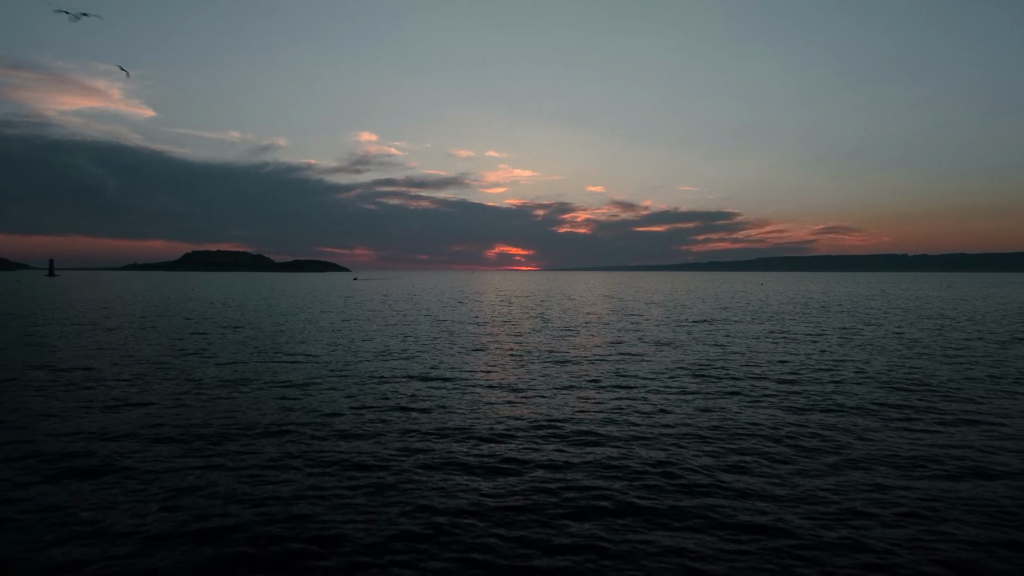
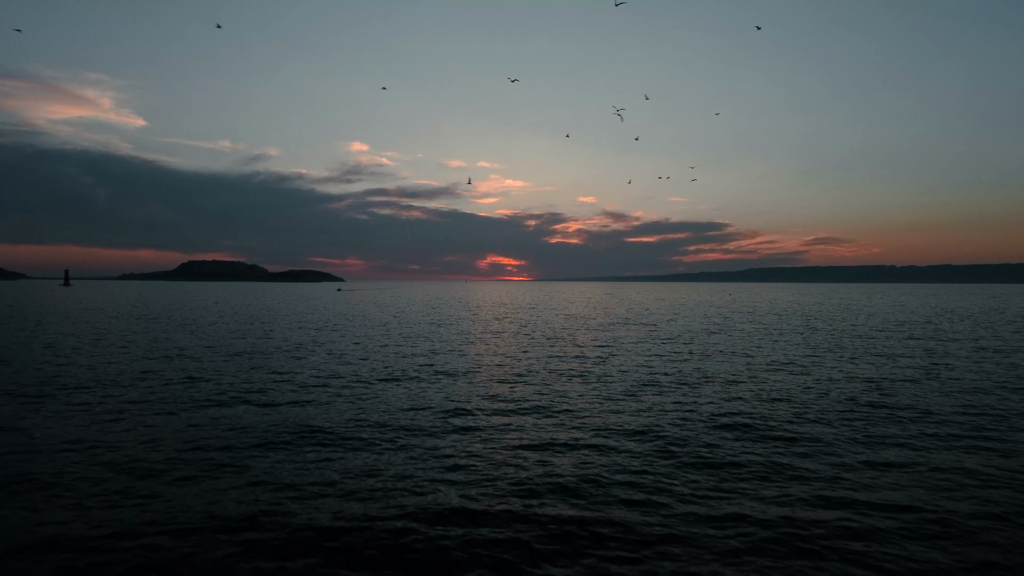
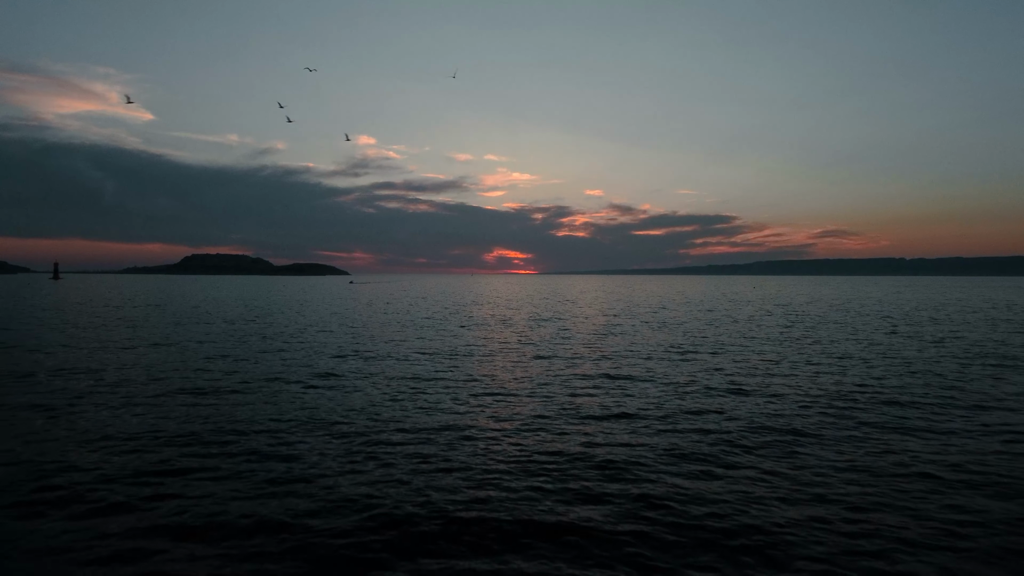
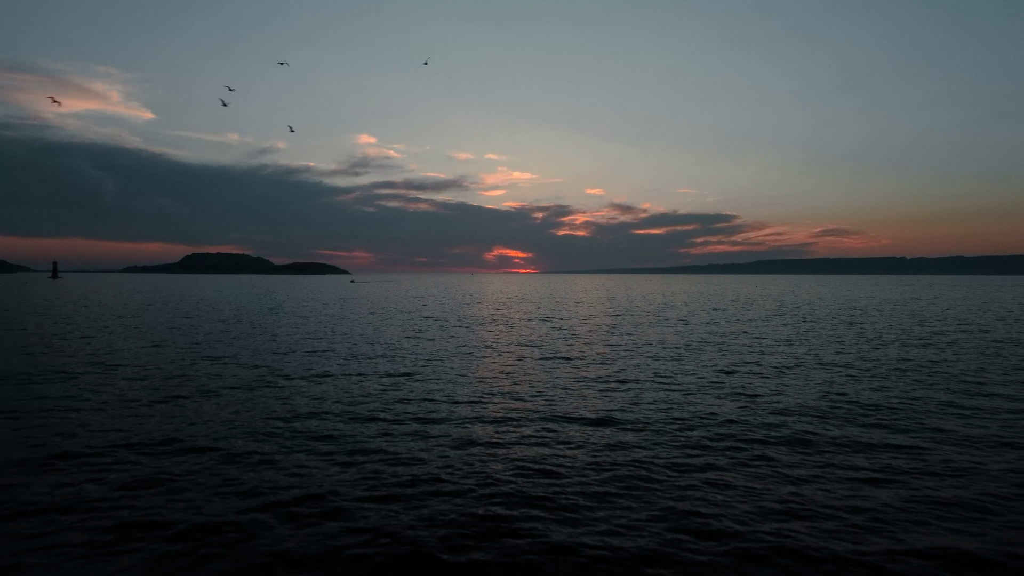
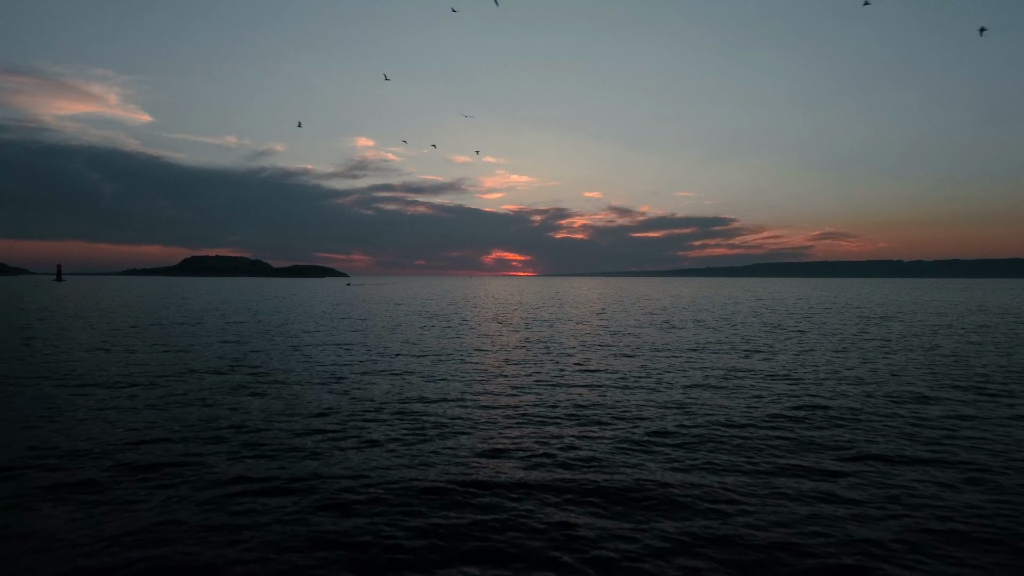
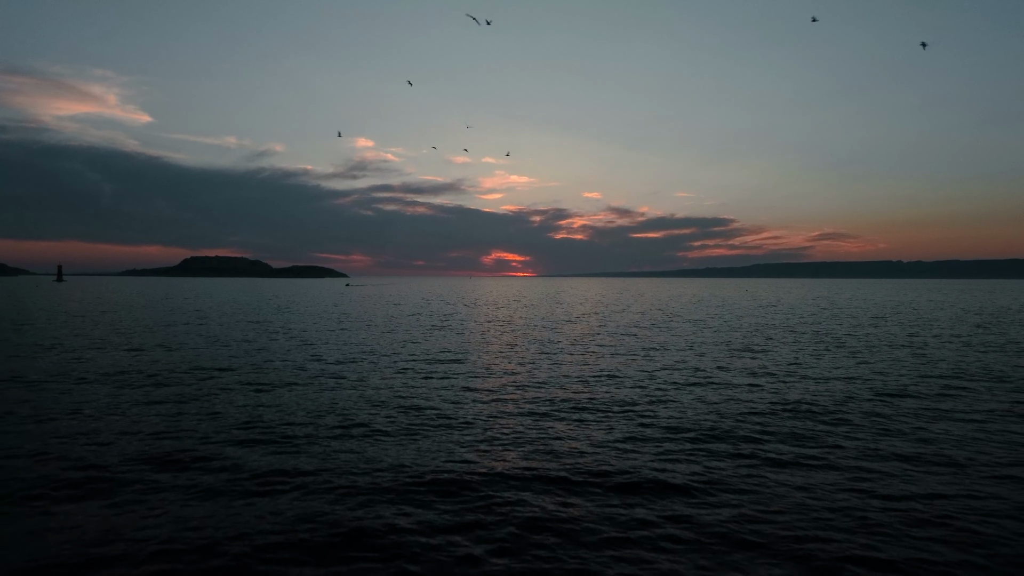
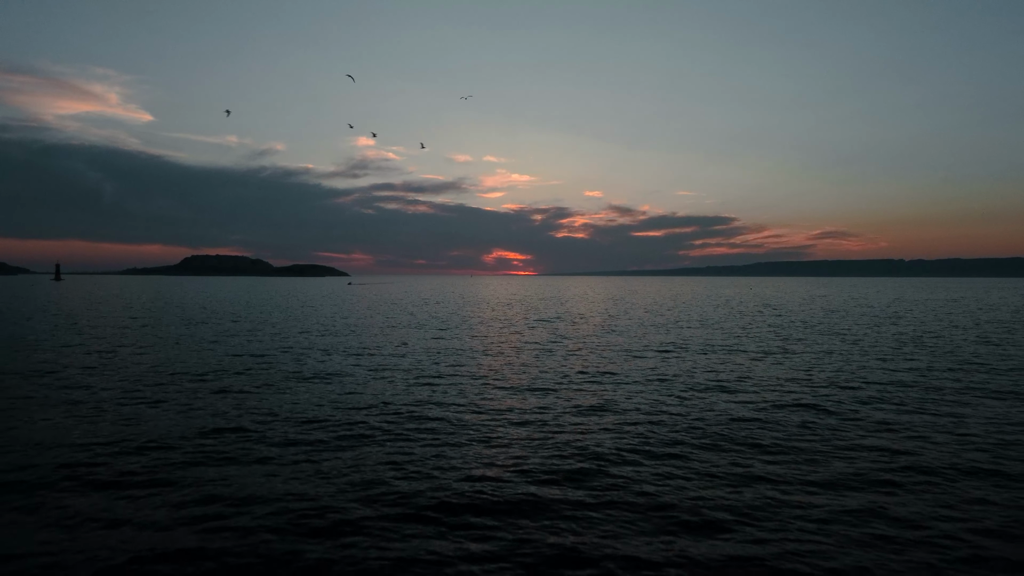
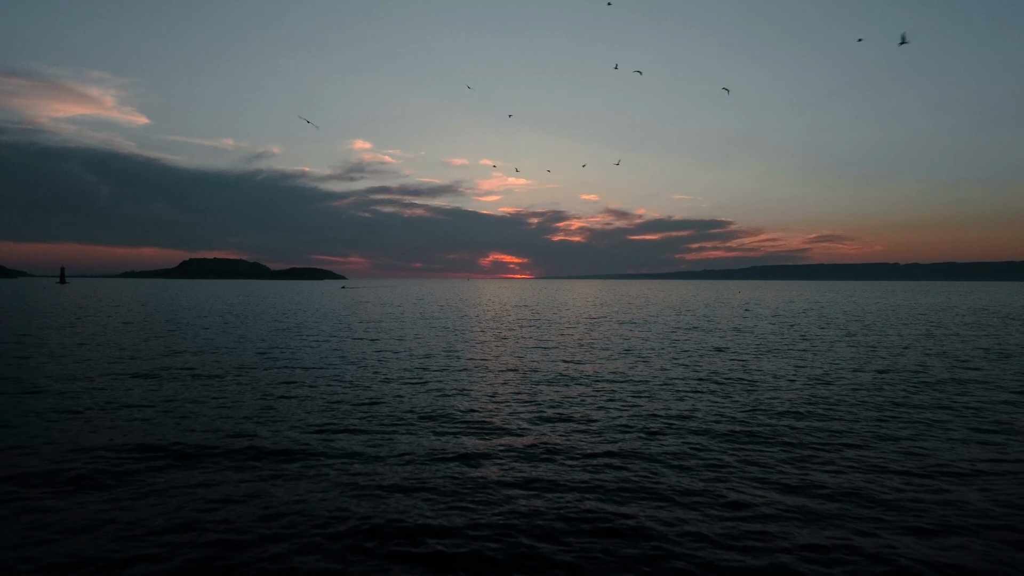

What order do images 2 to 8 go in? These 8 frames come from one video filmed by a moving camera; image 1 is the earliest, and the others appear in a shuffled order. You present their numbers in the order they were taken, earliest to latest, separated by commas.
4, 3, 7, 5, 6, 8, 2
